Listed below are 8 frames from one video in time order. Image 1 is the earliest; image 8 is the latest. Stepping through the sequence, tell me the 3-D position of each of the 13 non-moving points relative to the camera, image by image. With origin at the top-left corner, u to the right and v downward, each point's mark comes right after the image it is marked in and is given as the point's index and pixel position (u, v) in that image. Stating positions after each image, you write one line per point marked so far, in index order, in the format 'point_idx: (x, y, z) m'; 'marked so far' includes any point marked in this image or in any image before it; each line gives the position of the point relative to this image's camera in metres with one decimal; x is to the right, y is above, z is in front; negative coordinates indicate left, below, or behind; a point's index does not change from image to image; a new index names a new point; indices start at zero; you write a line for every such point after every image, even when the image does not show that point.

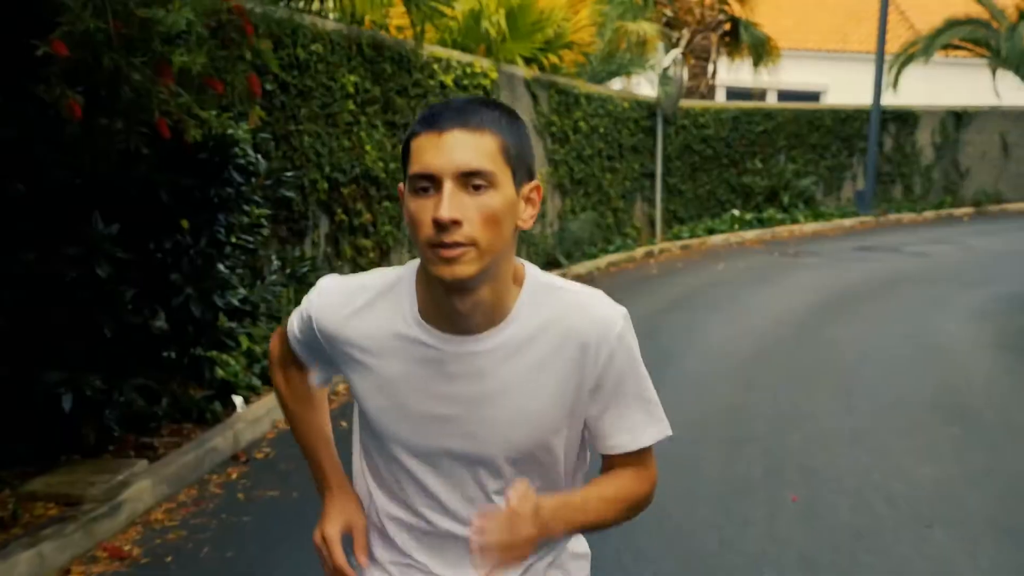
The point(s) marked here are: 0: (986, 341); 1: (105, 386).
0: (+2.9, -0.3, +10.9) m
1: (-1.3, -0.3, +5.9) m
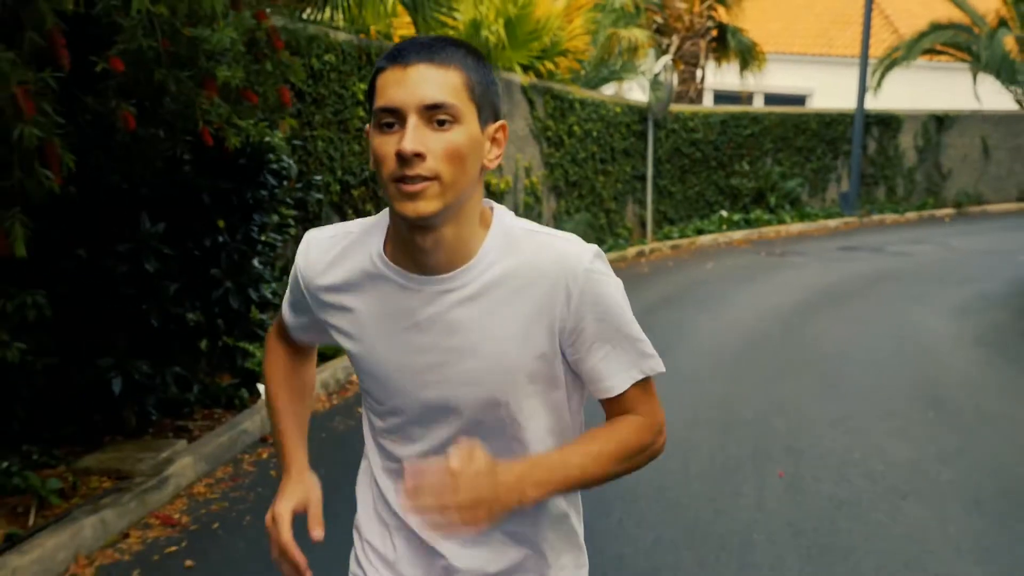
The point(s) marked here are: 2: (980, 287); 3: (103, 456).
0: (+2.9, -0.3, +11.5) m
1: (-1.3, -0.3, +6.4) m
2: (+3.7, 0.0, +14.4) m
3: (-1.4, -0.6, +6.2) m
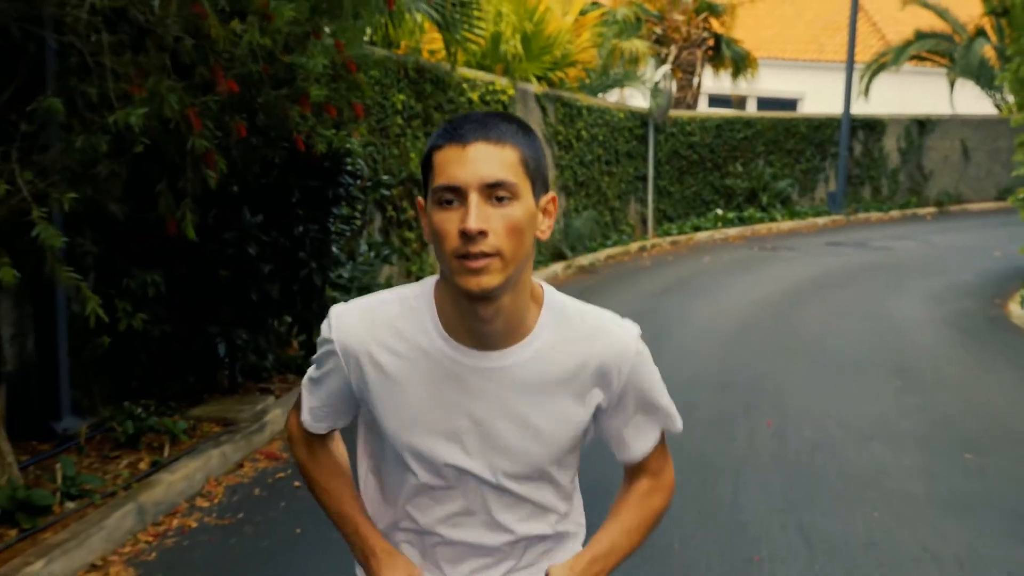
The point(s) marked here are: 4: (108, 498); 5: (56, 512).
0: (+3.0, -0.2, +12.8) m
1: (-1.1, -0.2, +7.7) m
2: (+3.9, +0.1, +15.7) m
3: (-1.3, -0.5, +7.5) m
4: (-1.3, -0.7, +5.8) m
5: (-1.4, -0.7, +5.5) m
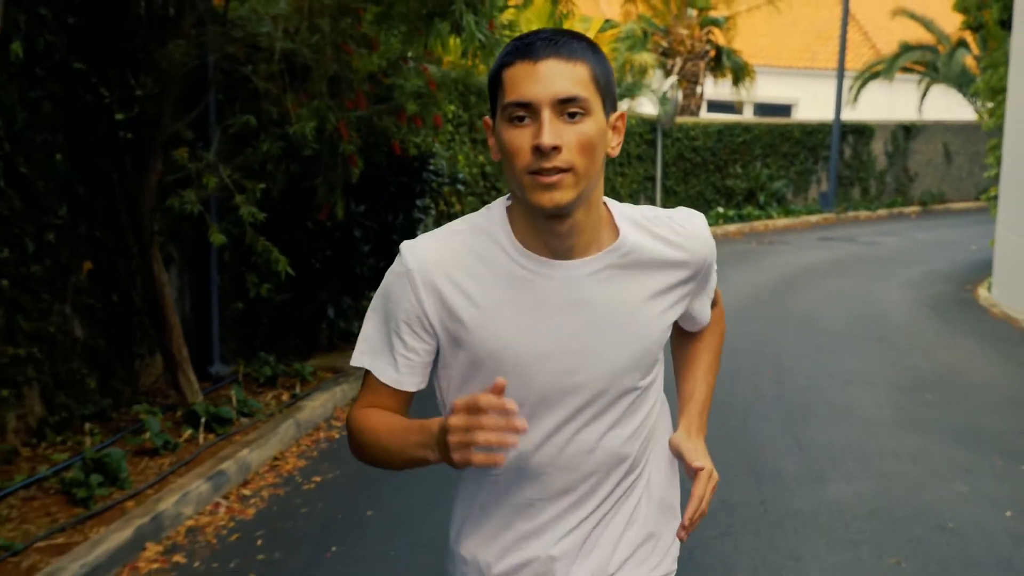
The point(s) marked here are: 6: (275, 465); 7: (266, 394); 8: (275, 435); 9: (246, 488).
0: (+3.3, -0.1, +14.7) m
1: (-0.9, -0.1, +9.6) m
2: (+4.1, +0.2, +17.6) m
3: (-1.0, -0.4, +9.4) m
4: (-1.0, -0.5, +7.6) m
5: (-1.1, -0.6, +7.4) m
6: (-0.9, -0.7, +6.8) m
7: (-1.1, -0.5, +8.2) m
8: (-0.9, -0.6, +7.1) m
9: (-0.9, -0.7, +6.4) m
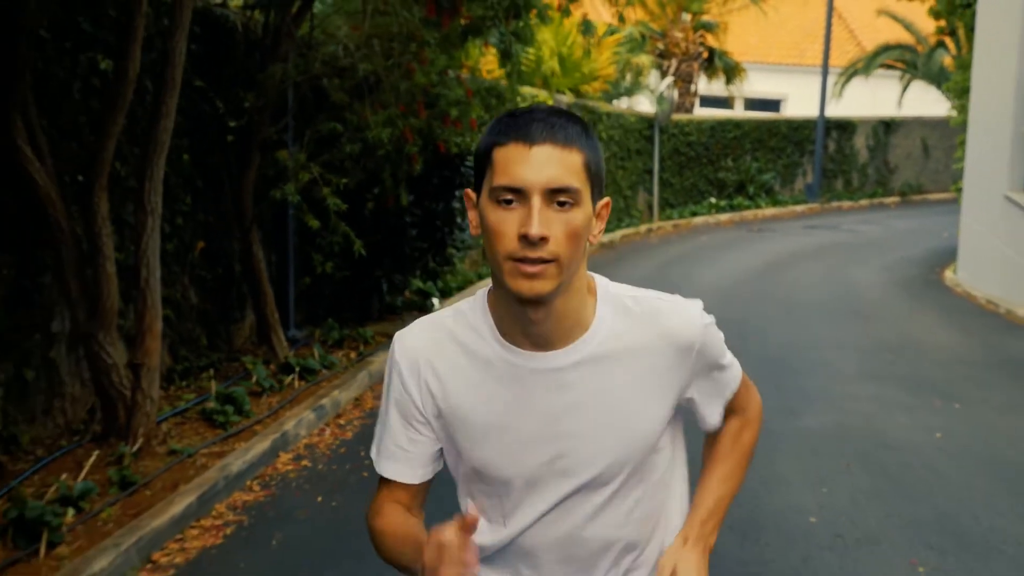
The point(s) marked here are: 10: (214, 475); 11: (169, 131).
0: (+3.4, 0.0, +16.4) m
1: (-0.7, 0.0, +11.3) m
2: (+4.2, +0.4, +19.3) m
3: (-0.8, -0.2, +11.1) m
4: (-0.9, -0.4, +9.3) m
5: (-1.0, -0.4, +9.1) m
6: (-0.7, -0.5, +8.5) m
7: (-1.0, -0.4, +9.9) m
8: (-0.8, -0.5, +8.8) m
9: (-0.8, -0.6, +8.0) m
10: (-1.0, -0.7, +6.2) m
11: (-1.2, +0.6, +6.5) m
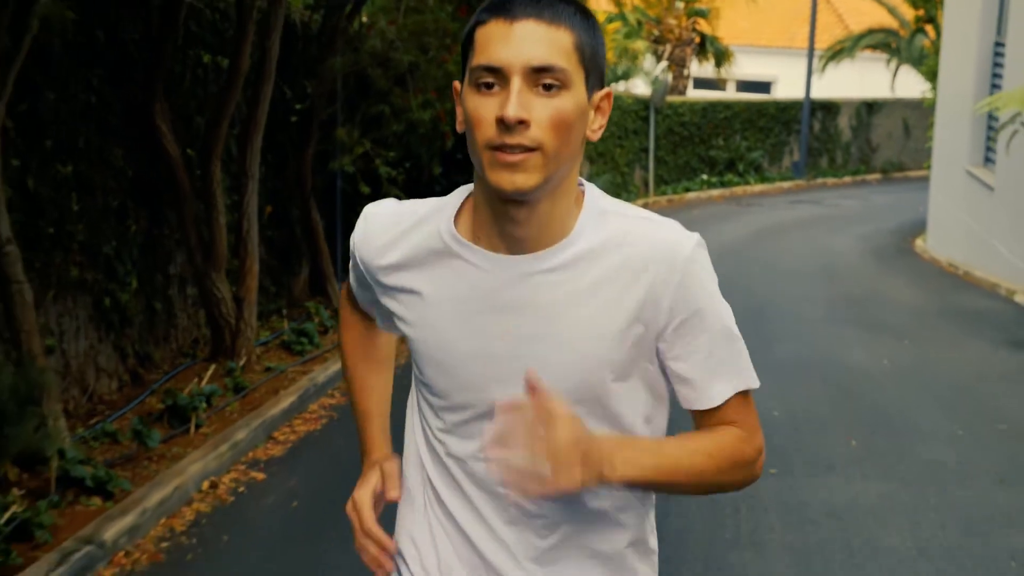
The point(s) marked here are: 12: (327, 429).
0: (+3.5, +0.4, +18.0) m
1: (-0.6, +0.3, +12.9) m
2: (+4.3, +0.7, +20.9) m
3: (-0.7, 0.0, +12.7) m
4: (-0.8, -0.2, +11.0) m
5: (-0.9, -0.2, +10.7) m
6: (-0.6, -0.3, +10.2) m
7: (-0.9, -0.1, +11.6) m
8: (-0.7, -0.2, +10.4) m
9: (-0.7, -0.3, +9.7) m
10: (-0.9, -0.4, +7.9) m
11: (-1.1, +0.8, +8.2) m
12: (-0.7, -0.6, +7.2) m
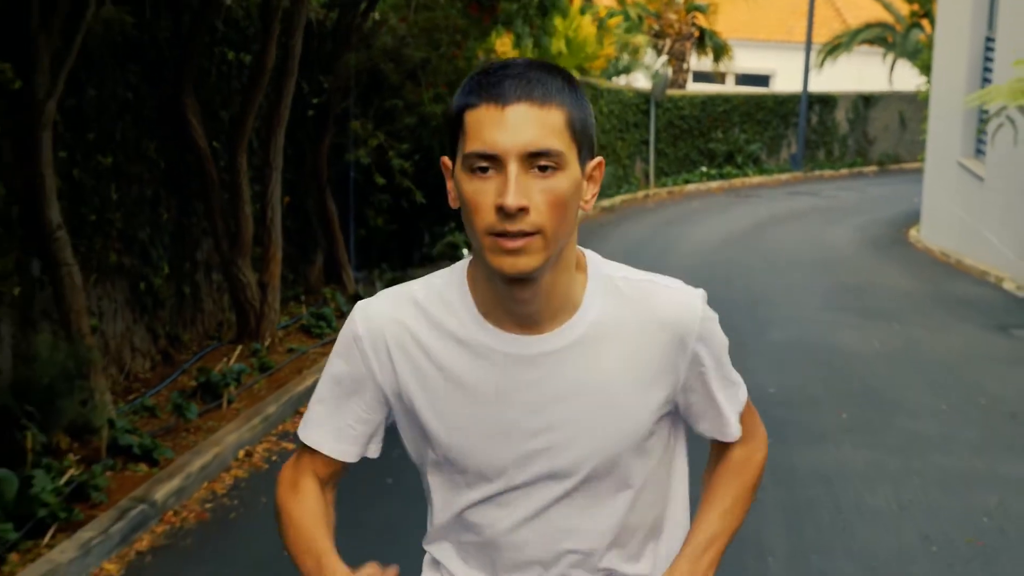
0: (+3.5, +0.5, +18.5) m
1: (-0.6, +0.4, +13.4) m
2: (+4.4, +0.9, +21.4) m
3: (-0.7, +0.1, +13.2) m
4: (-0.7, -0.1, +11.4) m
5: (-0.8, -0.1, +11.2) m
6: (-0.6, -0.2, +10.6) m
7: (-0.8, 0.0, +12.0) m
8: (-0.6, -0.1, +10.9) m
9: (-0.6, -0.3, +10.2) m
10: (-0.9, -0.4, +8.3) m
11: (-1.1, +0.9, +8.6) m
12: (-0.7, -0.5, +7.6) m
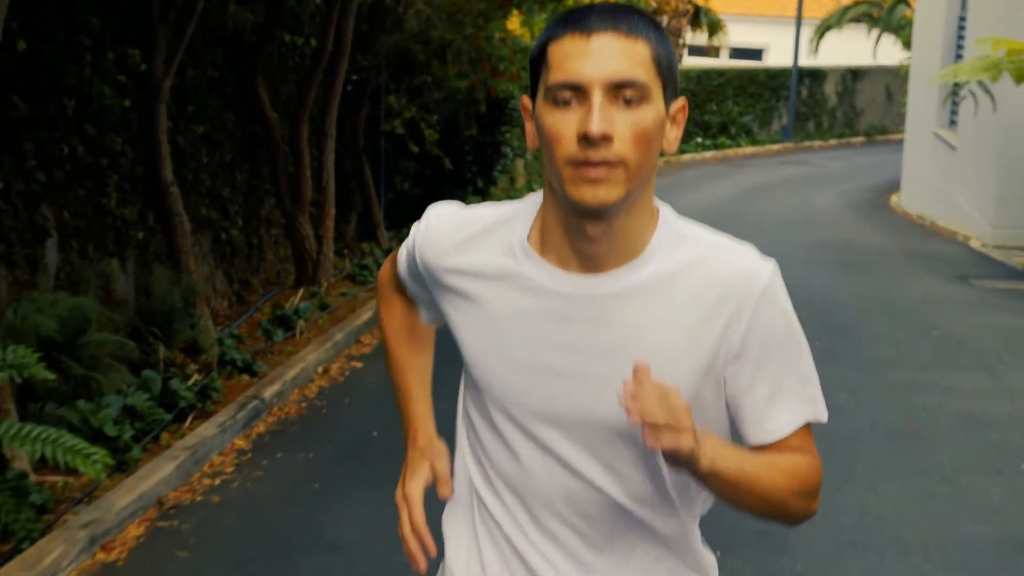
0: (+3.6, +0.9, +19.9) m
1: (-0.5, +0.8, +14.8) m
2: (+4.4, +1.3, +22.8) m
3: (-0.6, +0.5, +14.6) m
4: (-0.6, +0.2, +12.8) m
5: (-0.7, +0.2, +12.6) m
6: (-0.4, +0.1, +12.0) m
7: (-0.7, +0.3, +13.4) m
8: (-0.5, +0.2, +12.3) m
9: (-0.5, 0.0, +11.6) m
10: (-0.7, -0.1, +9.7) m
11: (-1.0, +1.1, +10.0) m
12: (-0.6, -0.2, +9.0) m
